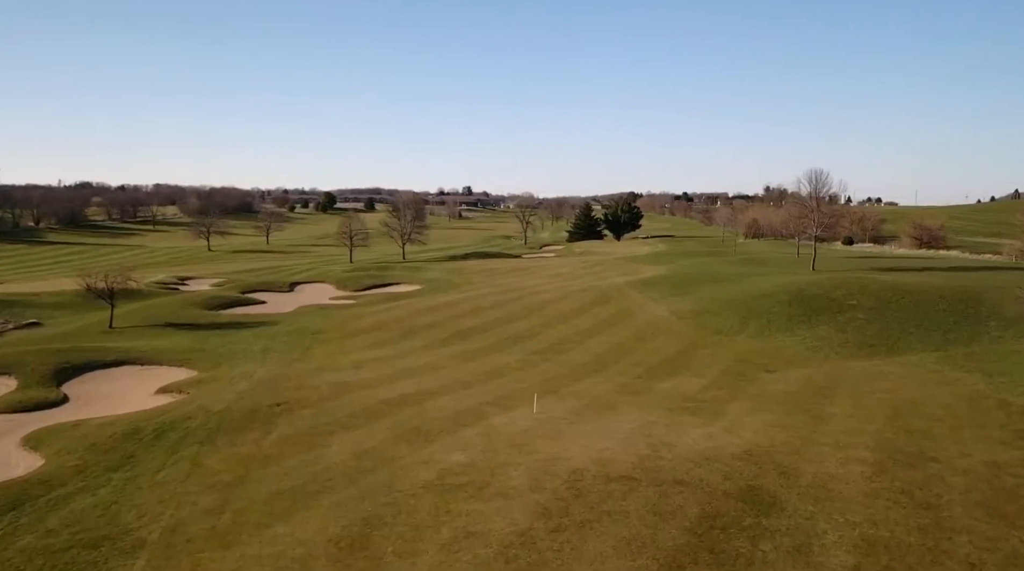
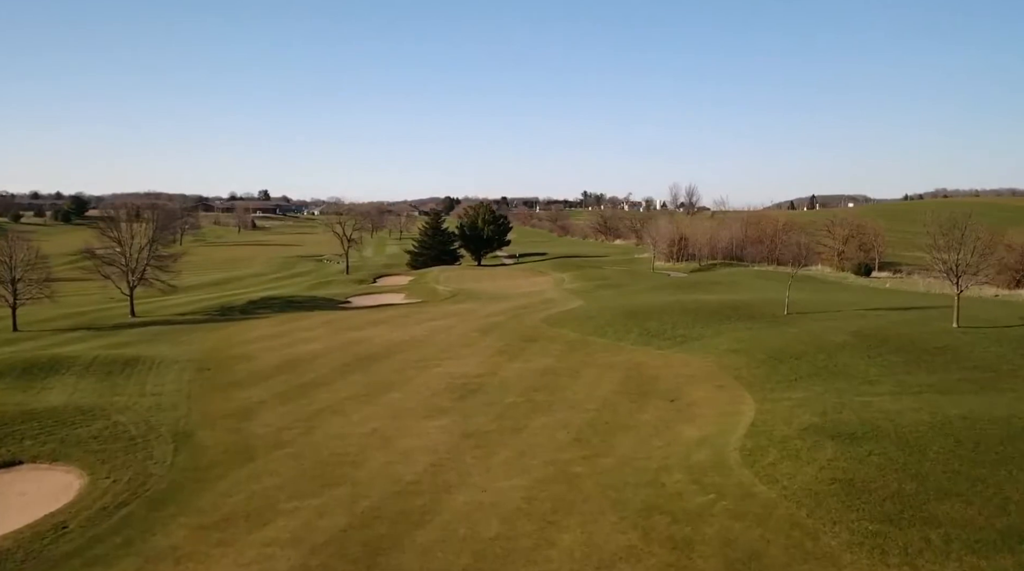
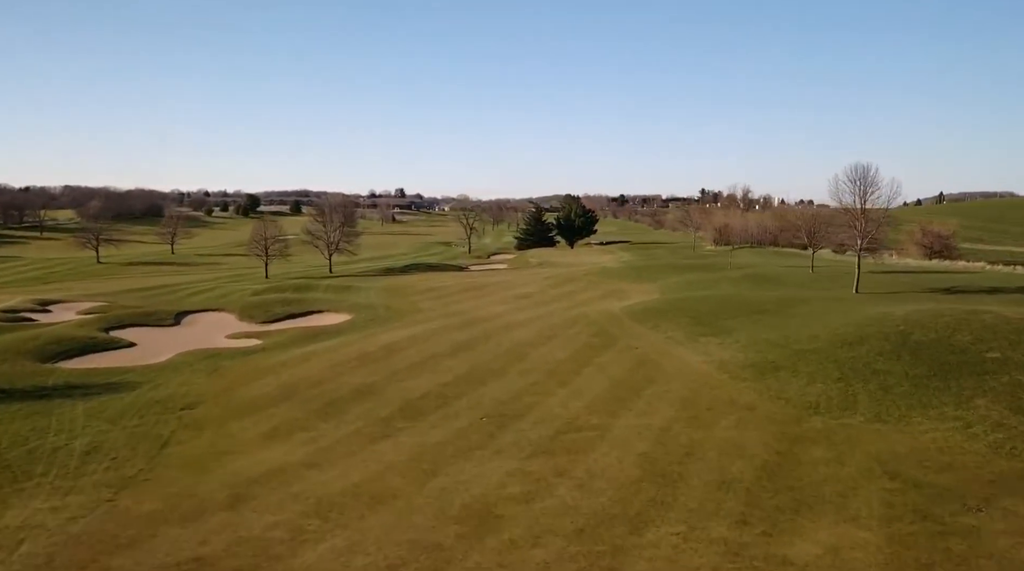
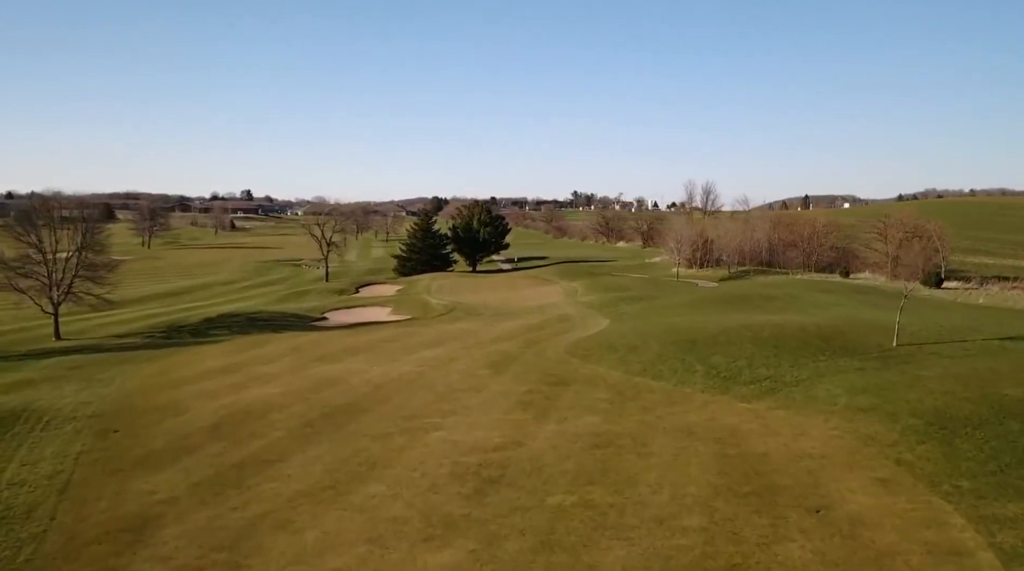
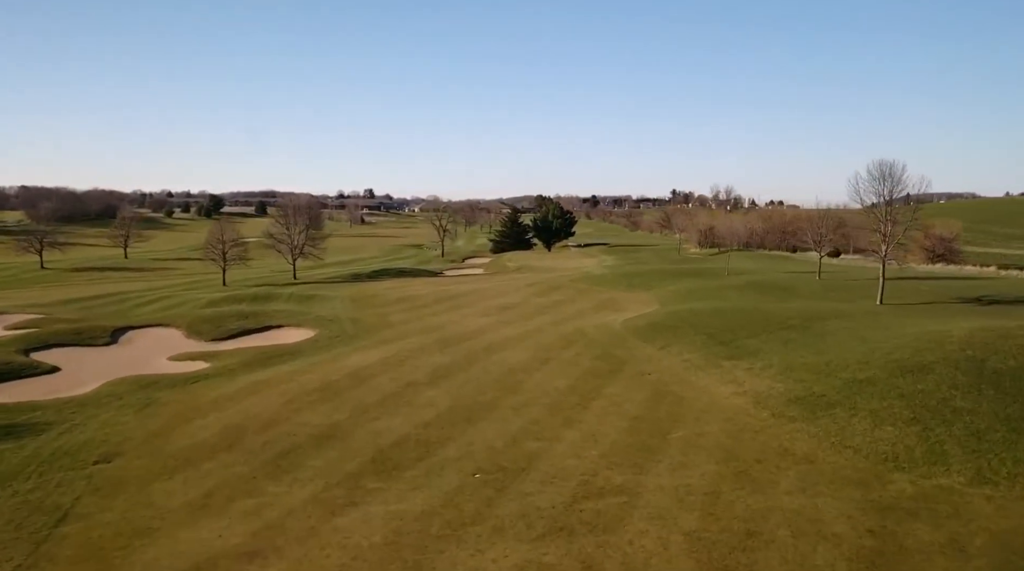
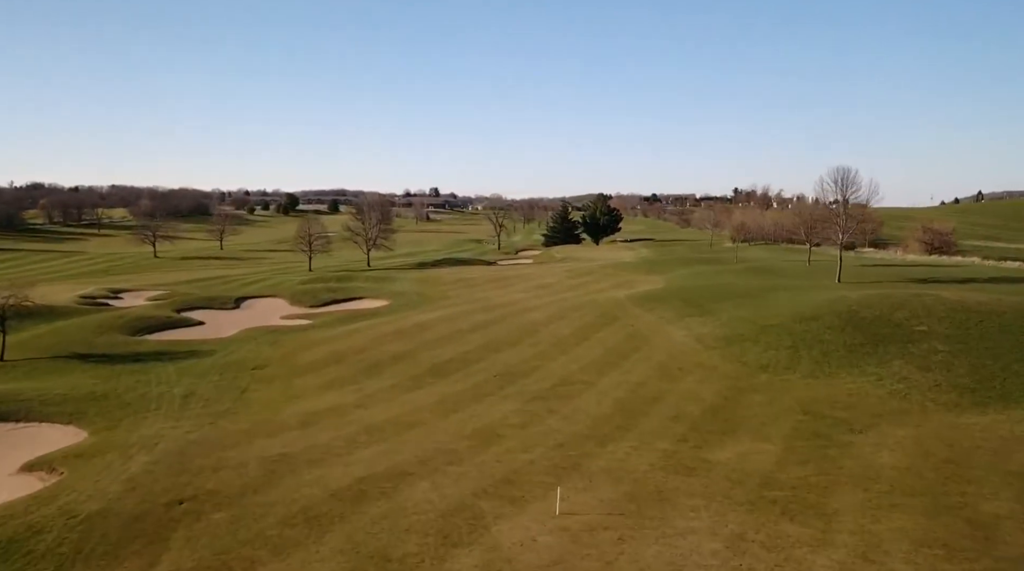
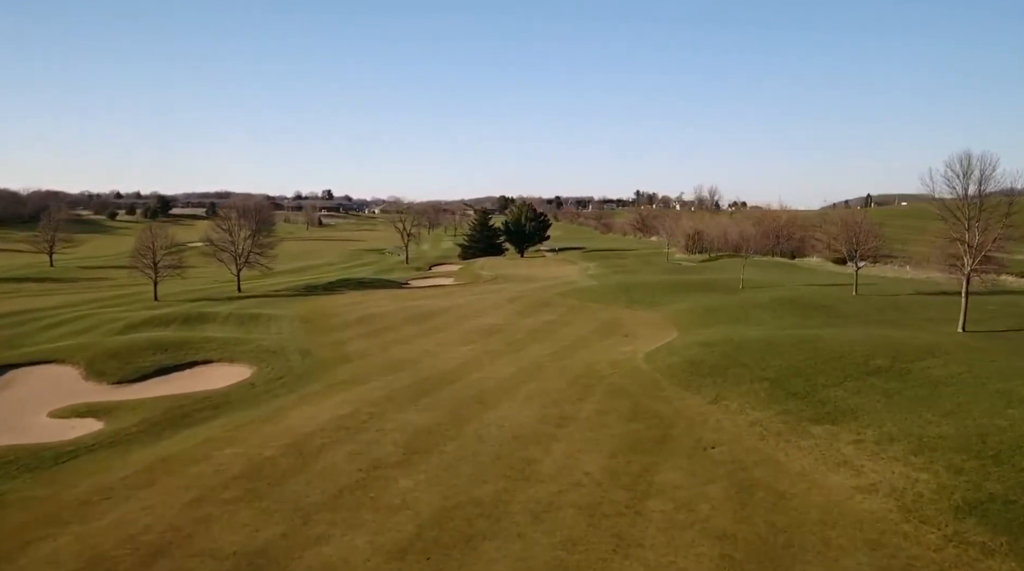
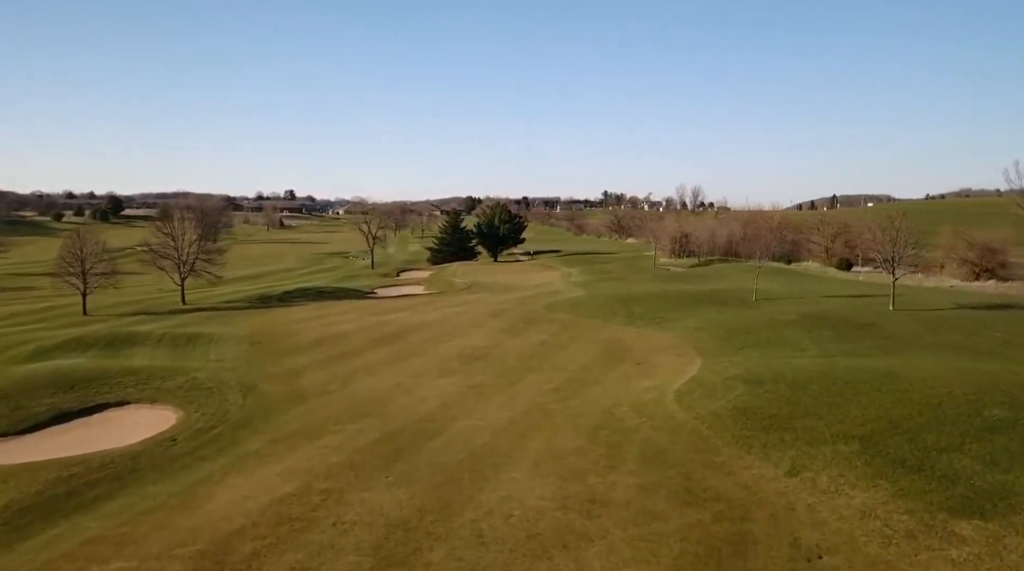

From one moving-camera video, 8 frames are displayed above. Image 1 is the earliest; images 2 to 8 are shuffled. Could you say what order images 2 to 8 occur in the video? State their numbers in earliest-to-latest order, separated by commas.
6, 3, 5, 7, 8, 2, 4
